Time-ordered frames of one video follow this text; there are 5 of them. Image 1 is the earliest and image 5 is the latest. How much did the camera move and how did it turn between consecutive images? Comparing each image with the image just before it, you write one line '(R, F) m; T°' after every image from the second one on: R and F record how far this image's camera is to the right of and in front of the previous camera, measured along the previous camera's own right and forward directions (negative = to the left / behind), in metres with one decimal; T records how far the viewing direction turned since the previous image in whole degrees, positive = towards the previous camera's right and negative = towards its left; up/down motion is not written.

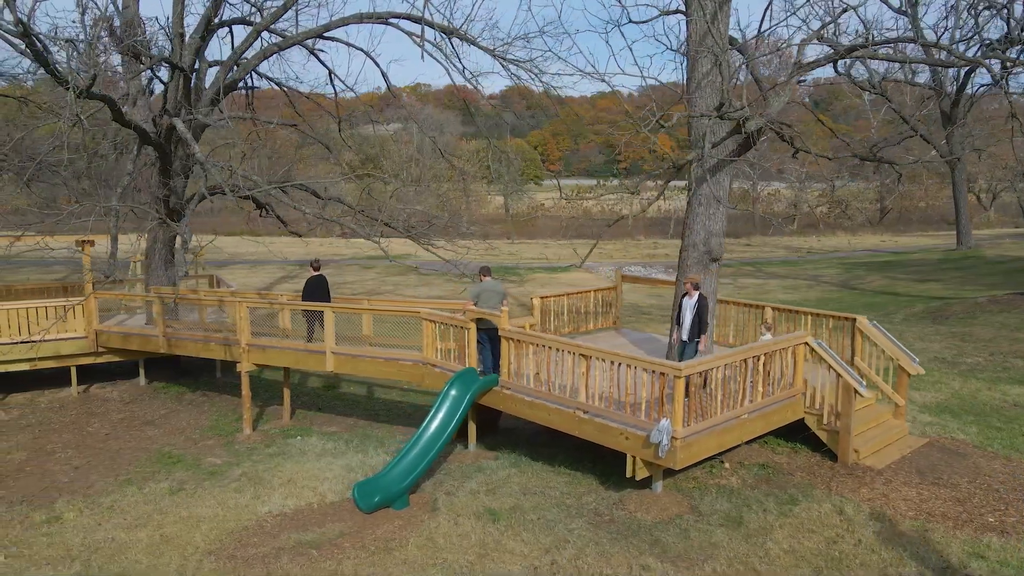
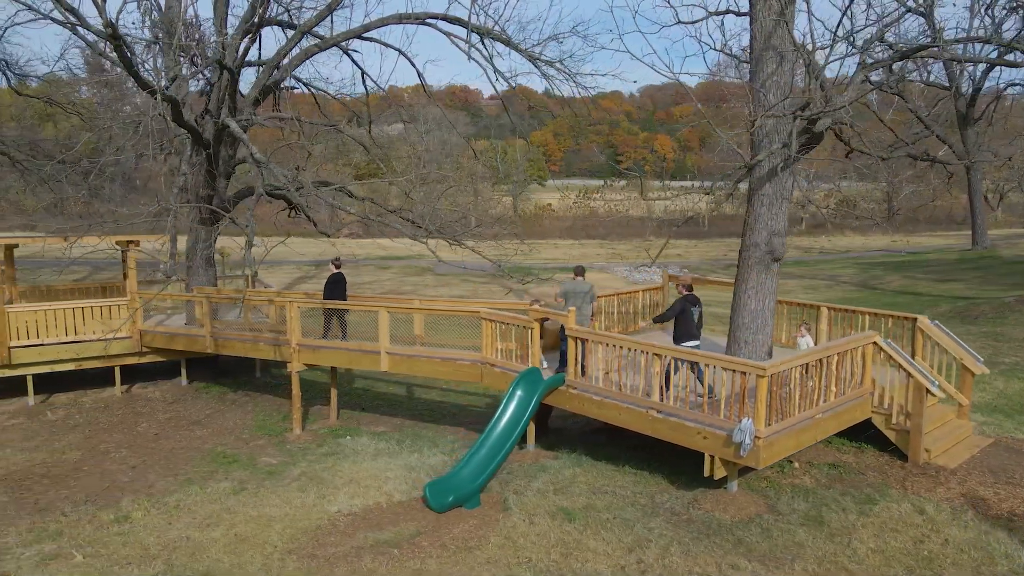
(-0.7, 0.0) m; 0°
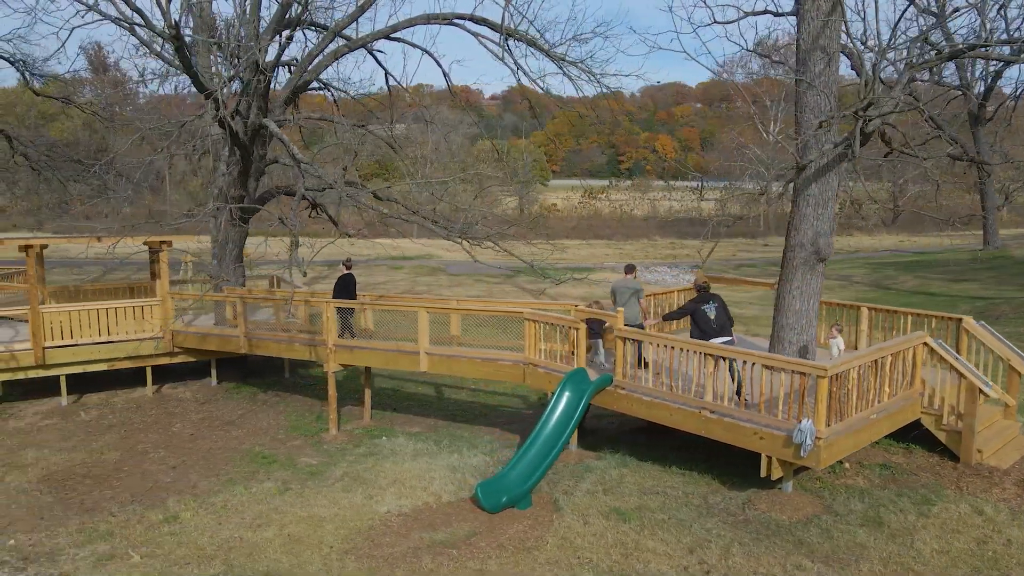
(-0.5, 0.0) m; 0°
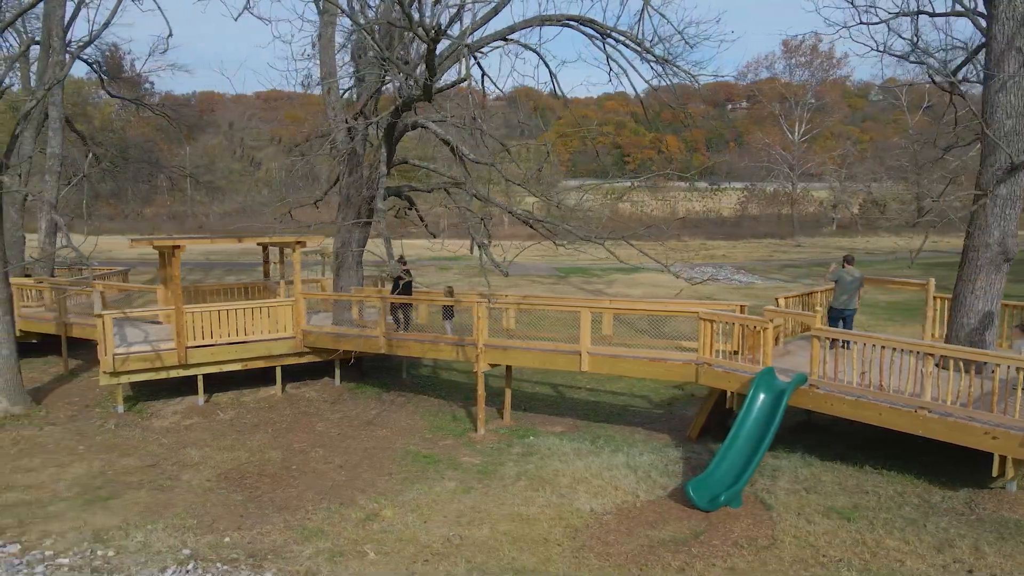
(-2.1, -0.1) m; 0°
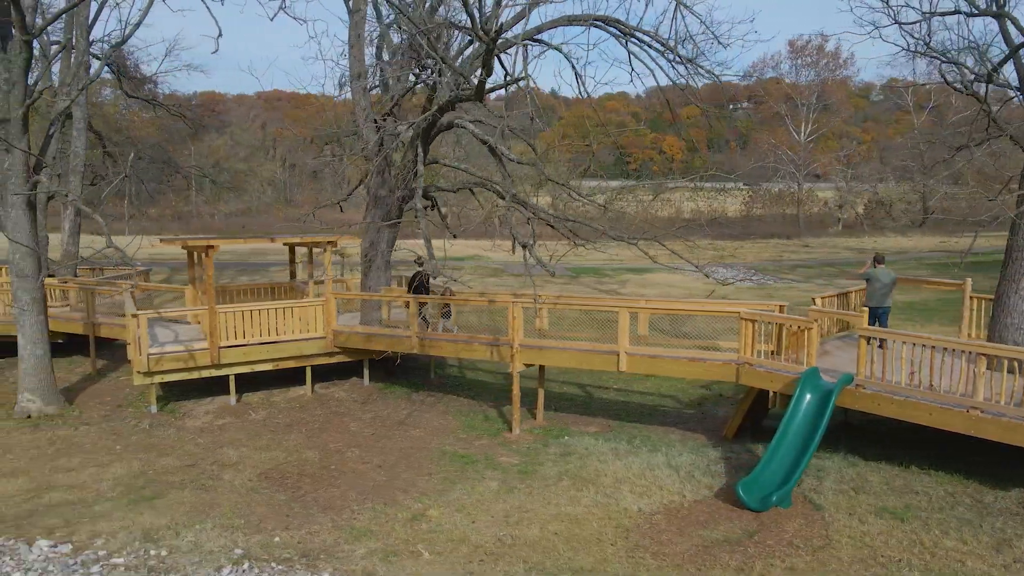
(-0.5, 0.0) m; 0°
